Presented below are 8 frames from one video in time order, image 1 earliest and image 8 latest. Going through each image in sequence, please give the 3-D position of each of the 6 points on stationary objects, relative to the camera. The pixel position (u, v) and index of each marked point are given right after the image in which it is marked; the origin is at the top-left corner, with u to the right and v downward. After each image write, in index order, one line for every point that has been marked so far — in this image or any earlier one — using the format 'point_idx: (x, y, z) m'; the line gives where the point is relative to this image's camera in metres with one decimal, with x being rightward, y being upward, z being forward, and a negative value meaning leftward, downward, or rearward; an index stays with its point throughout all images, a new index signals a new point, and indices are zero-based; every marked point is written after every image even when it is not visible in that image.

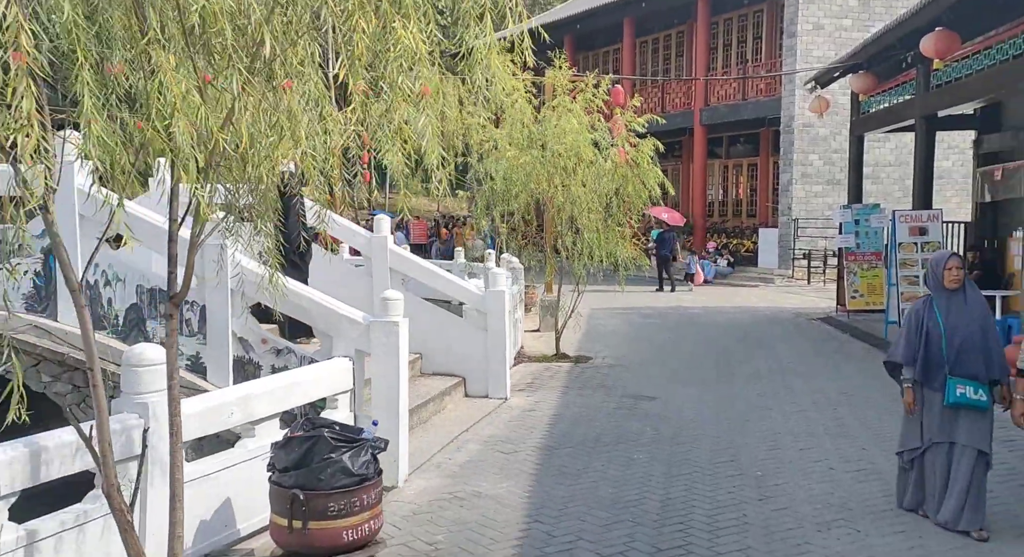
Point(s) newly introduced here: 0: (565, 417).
0: (+0.5, -1.2, +7.9) m
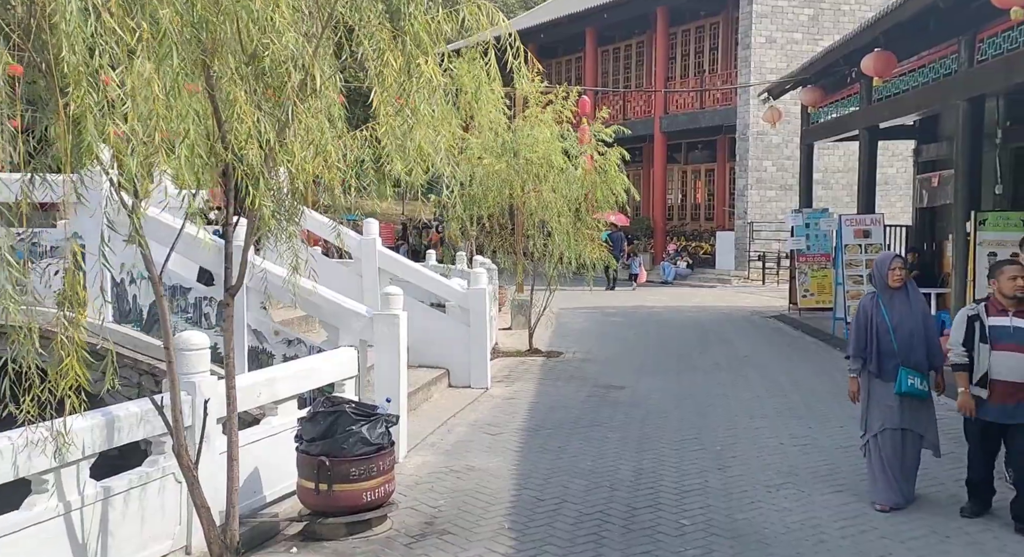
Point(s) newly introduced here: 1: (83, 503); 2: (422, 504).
0: (+0.3, -1.2, +8.6) m
1: (-2.0, -1.0, +4.0) m
2: (-0.6, -1.4, +5.5) m
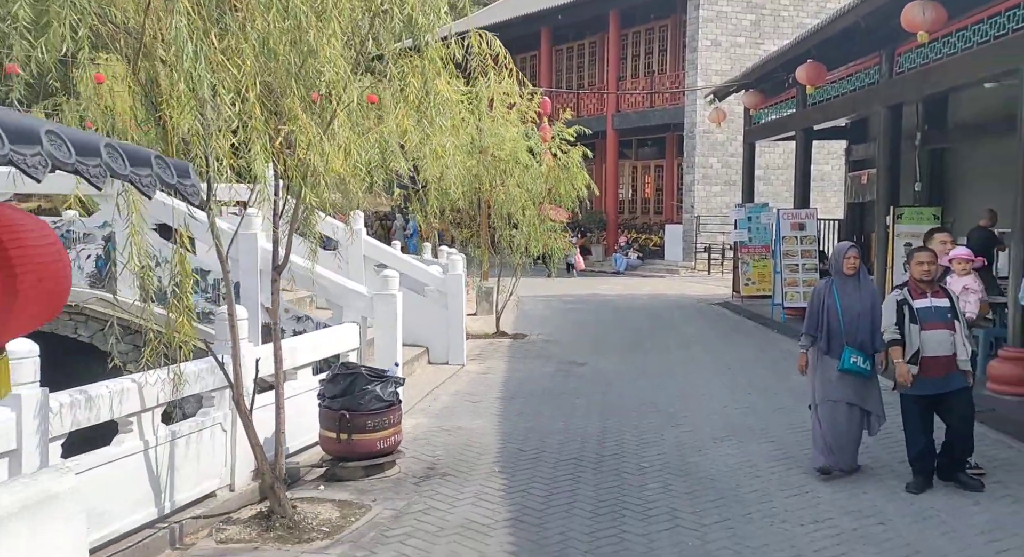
0: (0.0, -1.1, +9.6) m
1: (-2.0, -0.9, +4.8) m
2: (-0.7, -1.3, +6.5) m
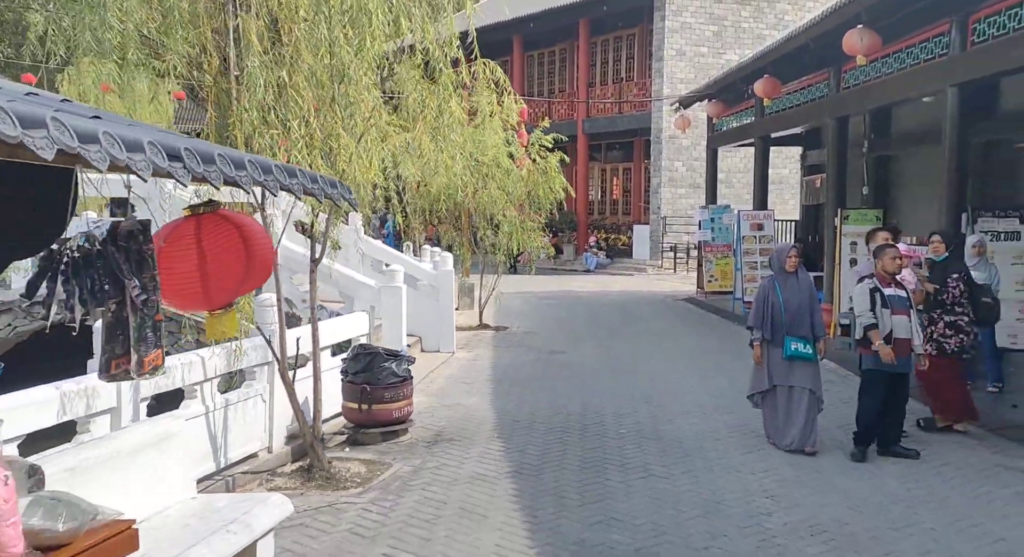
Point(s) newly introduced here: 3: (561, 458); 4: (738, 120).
0: (-0.1, -1.0, +10.5) m
1: (-2.0, -0.9, +5.7) m
2: (-0.7, -1.2, +7.4) m
3: (+0.4, -1.3, +6.4) m
4: (+4.4, +3.1, +16.9) m
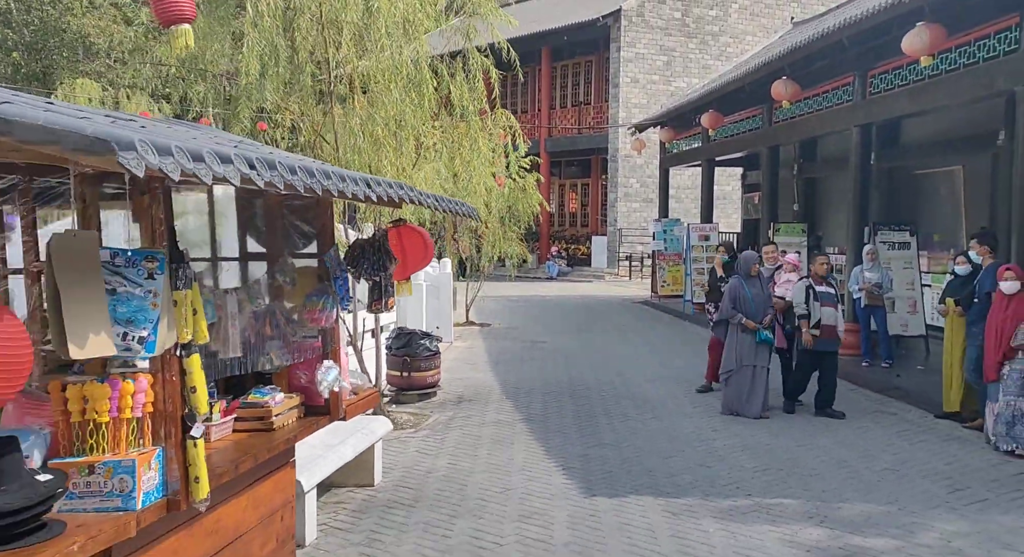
0: (-0.3, -1.0, +12.6) m
1: (-1.8, -0.8, +7.7) m
2: (-0.7, -1.2, +9.5) m
3: (+0.5, -1.3, +8.5) m
4: (+3.9, +3.0, +19.3) m
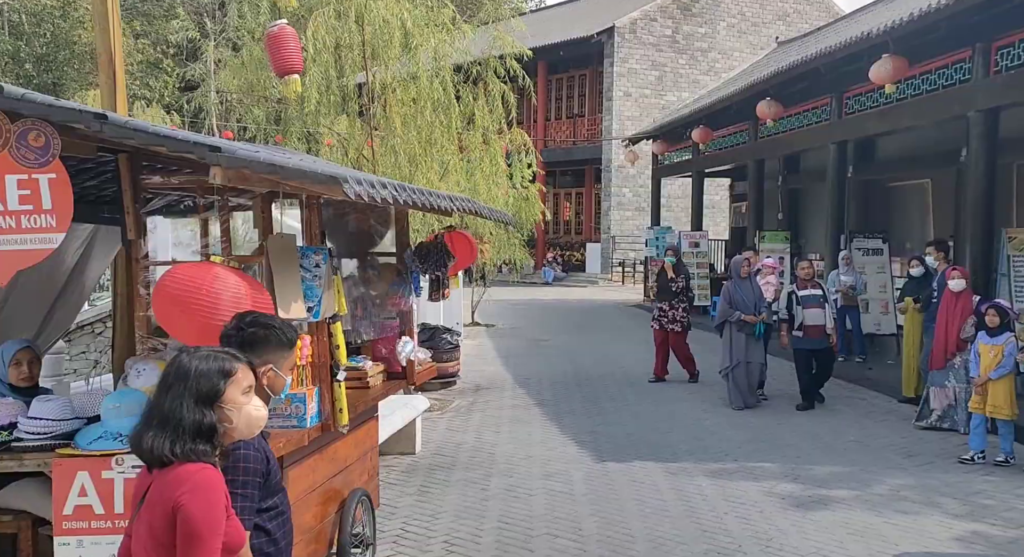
0: (-0.2, -1.1, +13.6) m
1: (-1.7, -0.8, +8.7) m
2: (-0.6, -1.2, +10.5) m
3: (+0.6, -1.3, +9.5) m
4: (+3.9, +2.9, +20.4) m
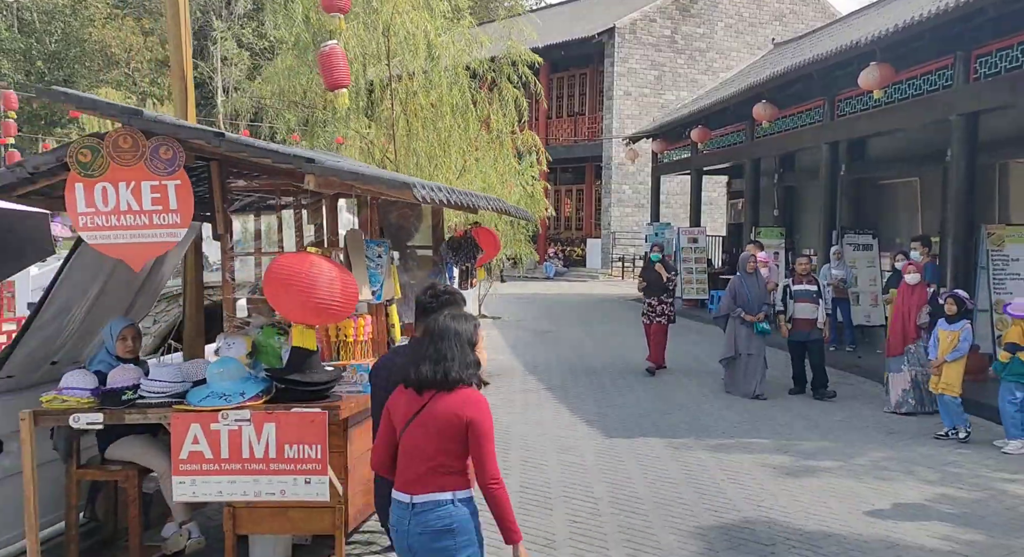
0: (-0.1, -1.0, +14.3) m
1: (-1.6, -0.7, +9.3) m
2: (-0.4, -1.2, +11.1) m
3: (+0.7, -1.2, +10.2) m
4: (+4.0, +3.0, +21.0) m
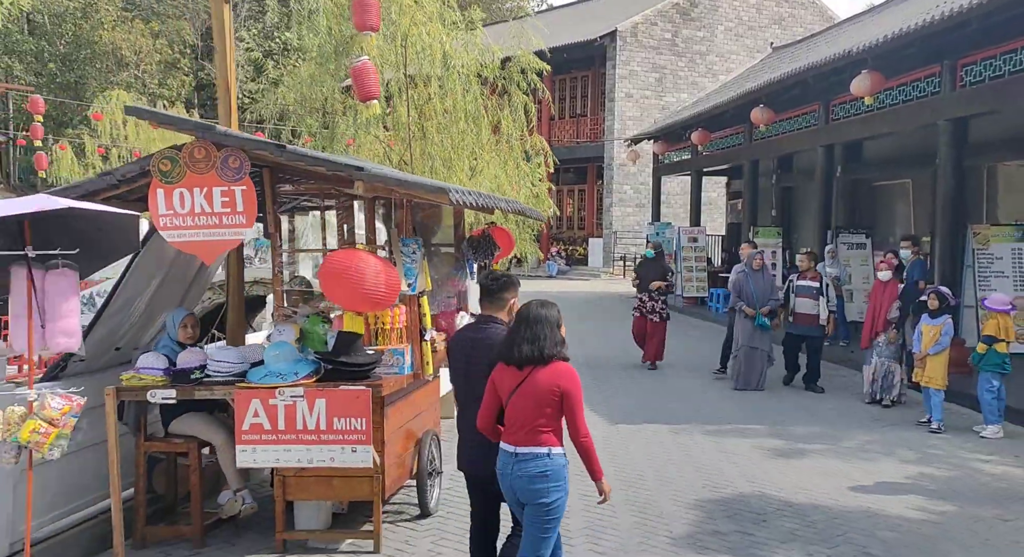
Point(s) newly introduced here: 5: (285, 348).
0: (0.0, -0.9, +14.7) m
1: (-1.5, -0.7, +9.8) m
2: (-0.3, -1.1, +11.6) m
3: (+0.8, -1.2, +10.7) m
4: (+4.1, +3.0, +21.5) m
5: (-1.1, -0.3, +4.1) m
